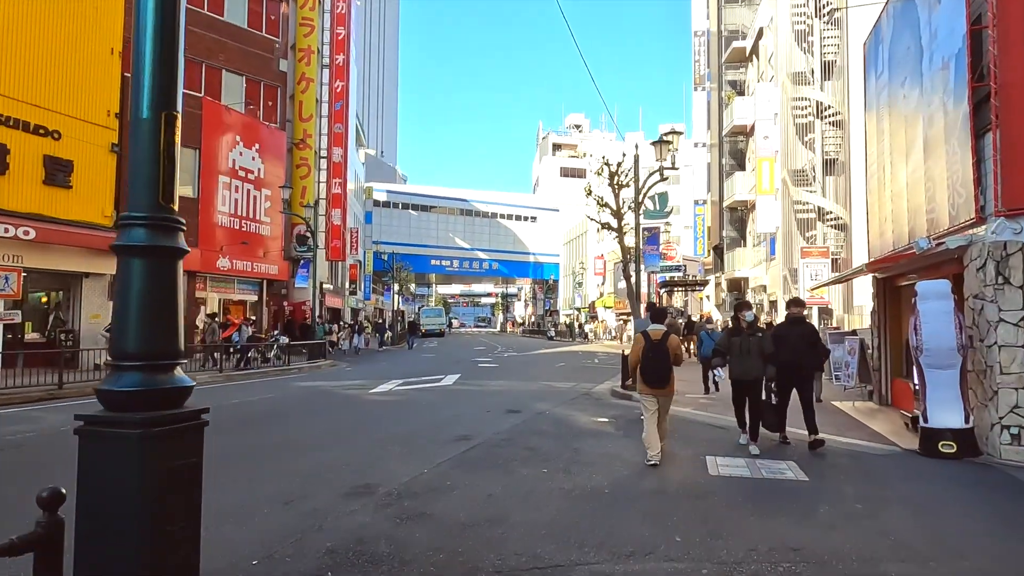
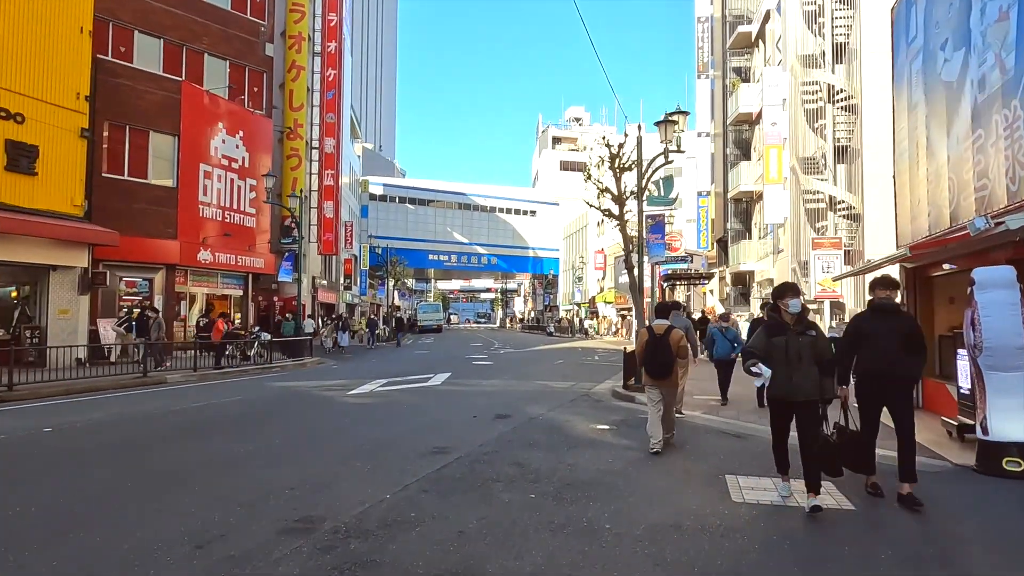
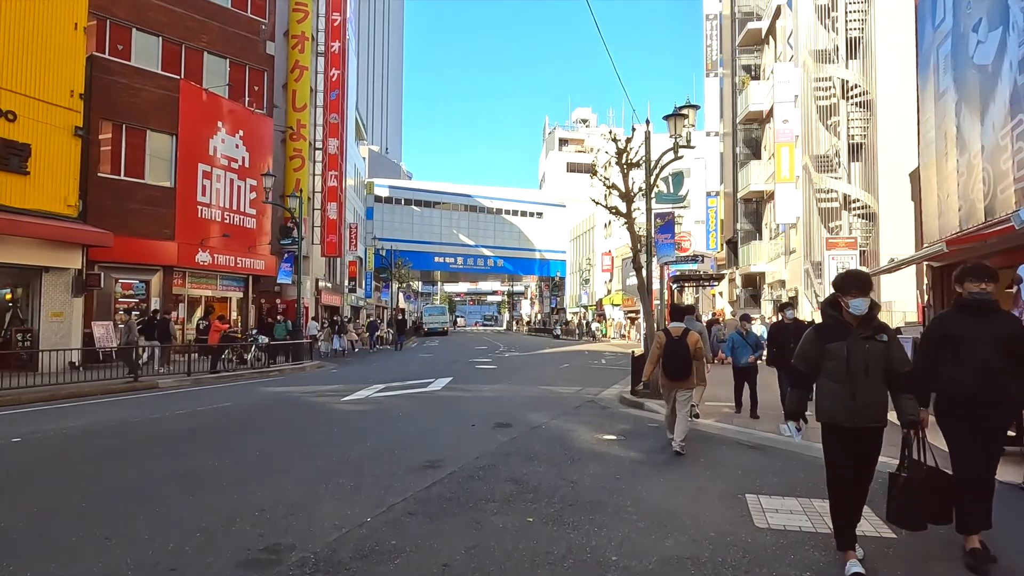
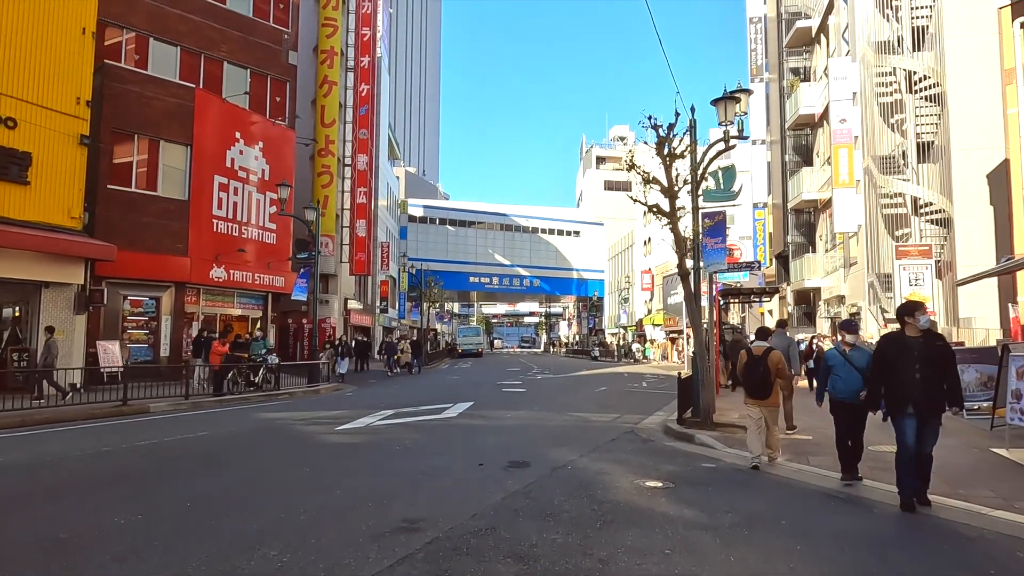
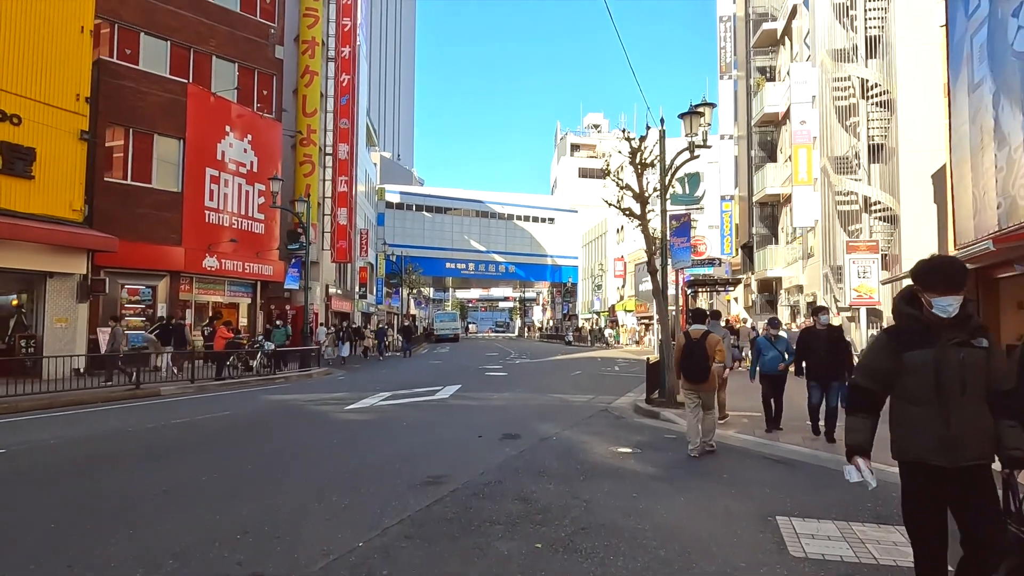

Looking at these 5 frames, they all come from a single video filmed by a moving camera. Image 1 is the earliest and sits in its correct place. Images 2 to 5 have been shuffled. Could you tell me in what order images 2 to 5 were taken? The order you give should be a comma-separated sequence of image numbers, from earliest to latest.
2, 3, 5, 4
